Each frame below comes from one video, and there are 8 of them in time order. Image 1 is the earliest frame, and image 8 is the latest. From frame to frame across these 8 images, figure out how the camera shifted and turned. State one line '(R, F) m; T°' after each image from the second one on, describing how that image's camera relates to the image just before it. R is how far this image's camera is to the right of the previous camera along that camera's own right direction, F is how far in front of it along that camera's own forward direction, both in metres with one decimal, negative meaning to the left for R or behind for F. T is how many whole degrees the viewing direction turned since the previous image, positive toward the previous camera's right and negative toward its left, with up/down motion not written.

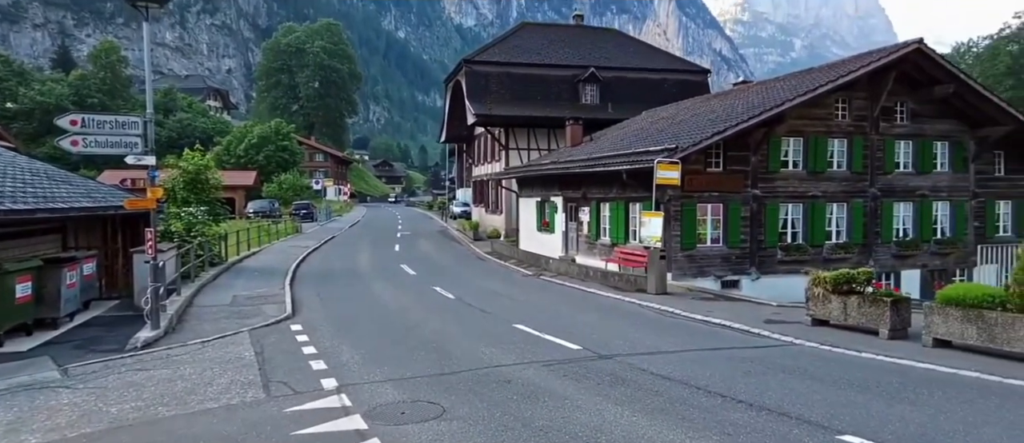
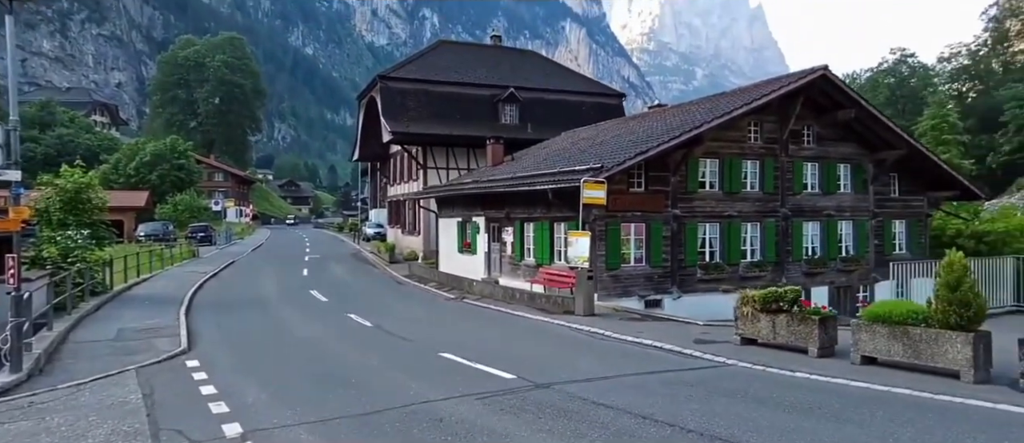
(-0.2, +0.7) m; +8°
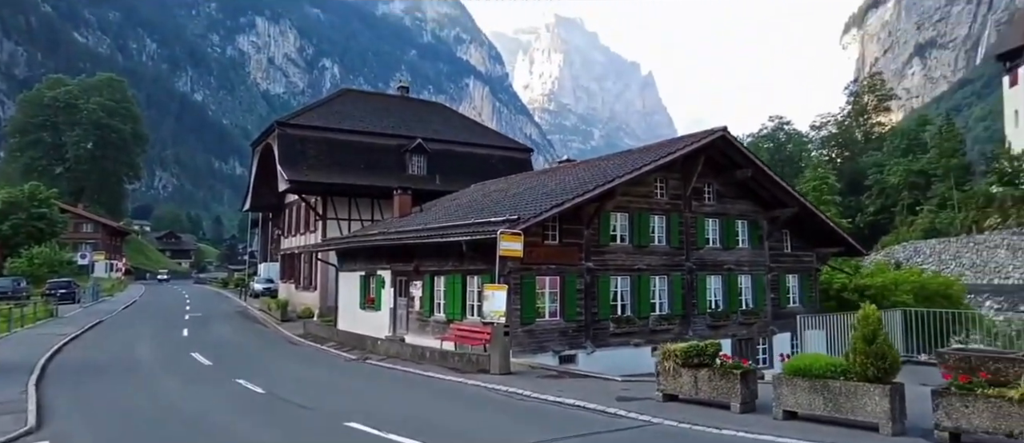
(-0.3, +0.6) m; +9°
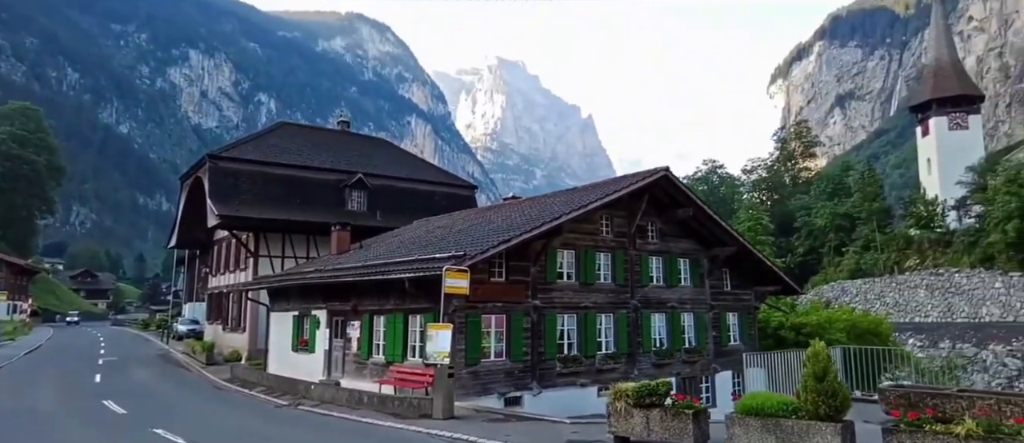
(-0.1, +0.4) m; +5°
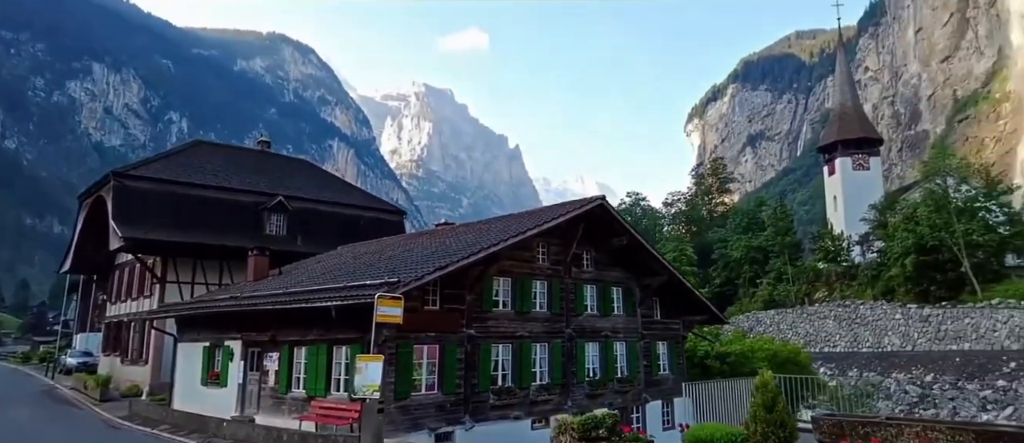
(-0.3, +0.5) m; +7°
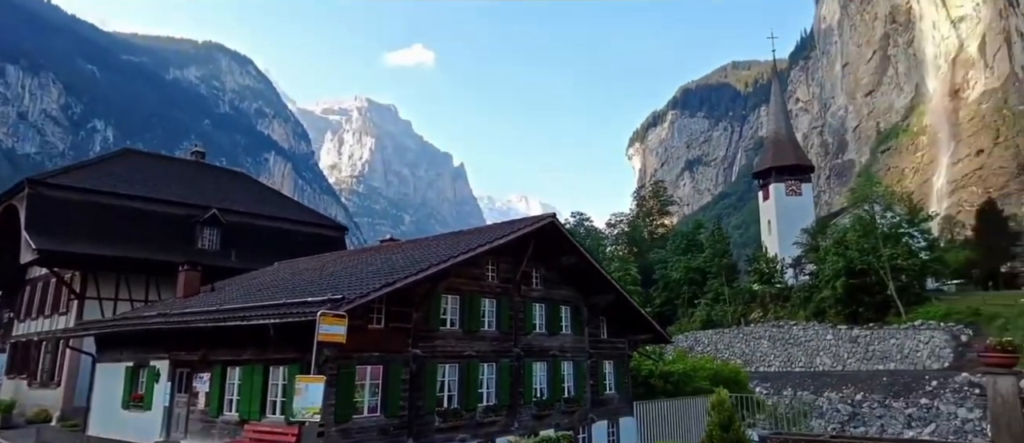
(-0.2, +0.3) m; +5°
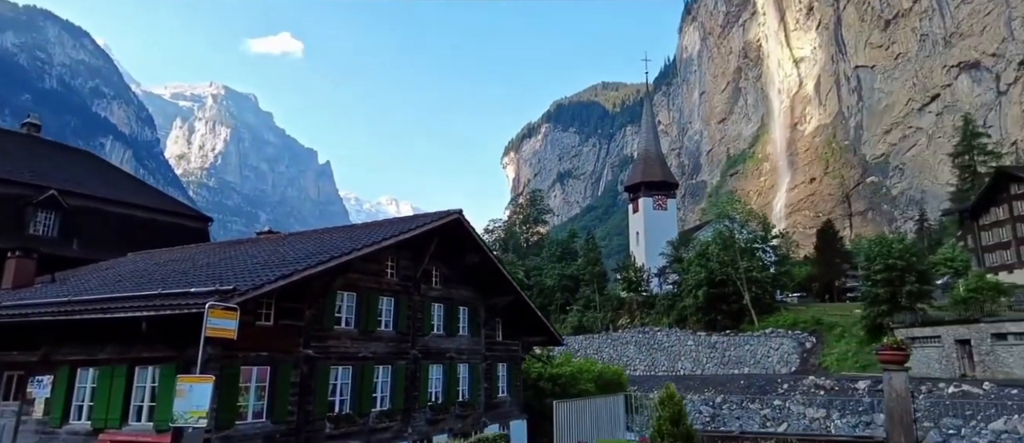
(-0.9, +0.7) m; +12°
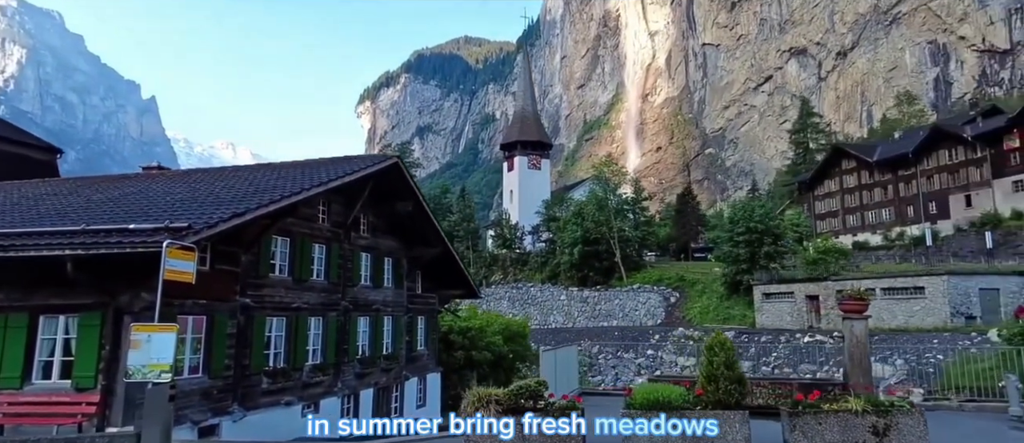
(-2.3, +0.7) m; +13°
